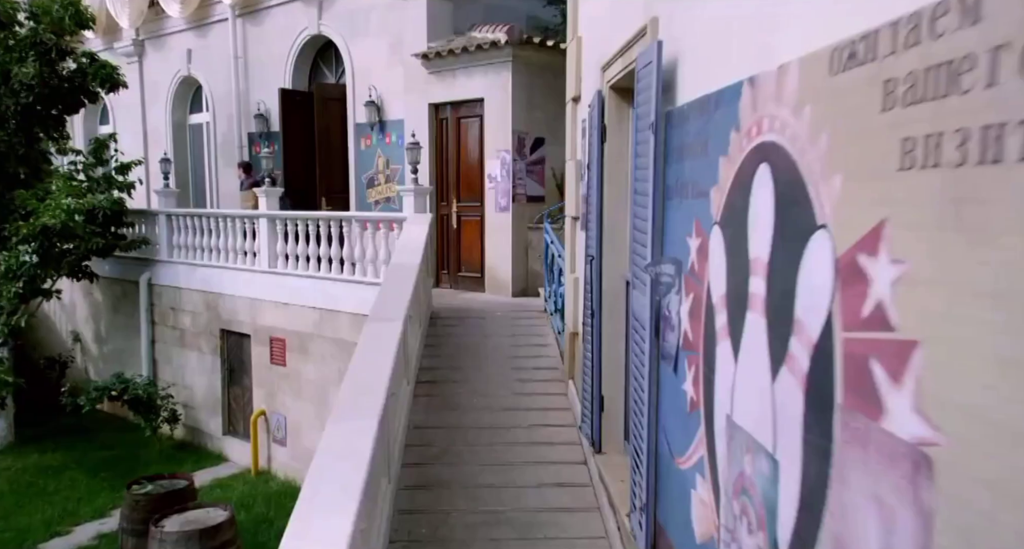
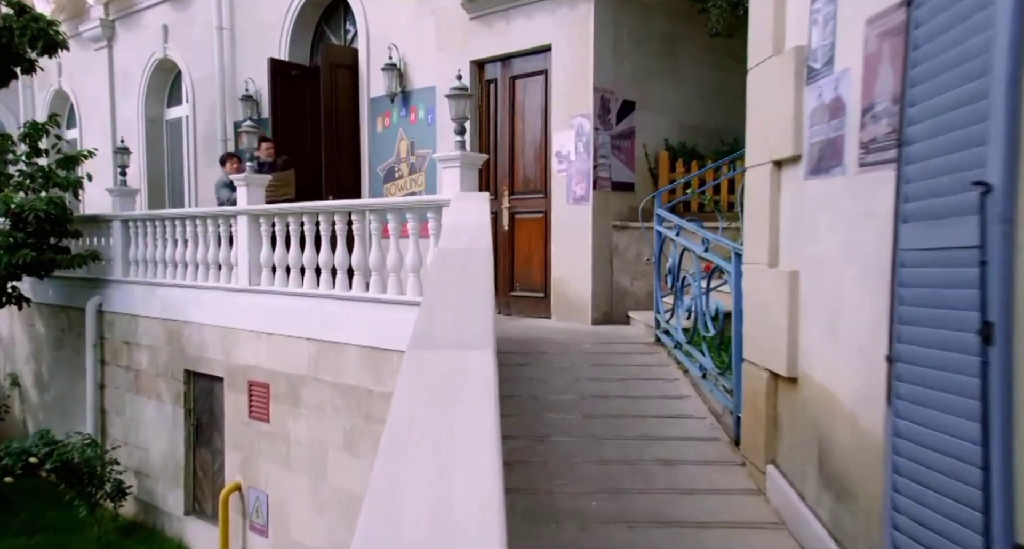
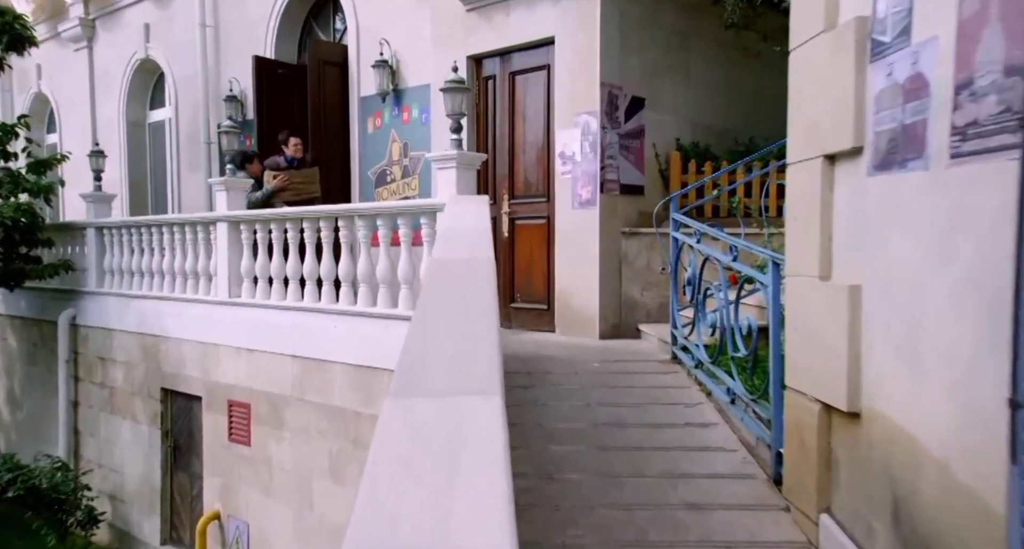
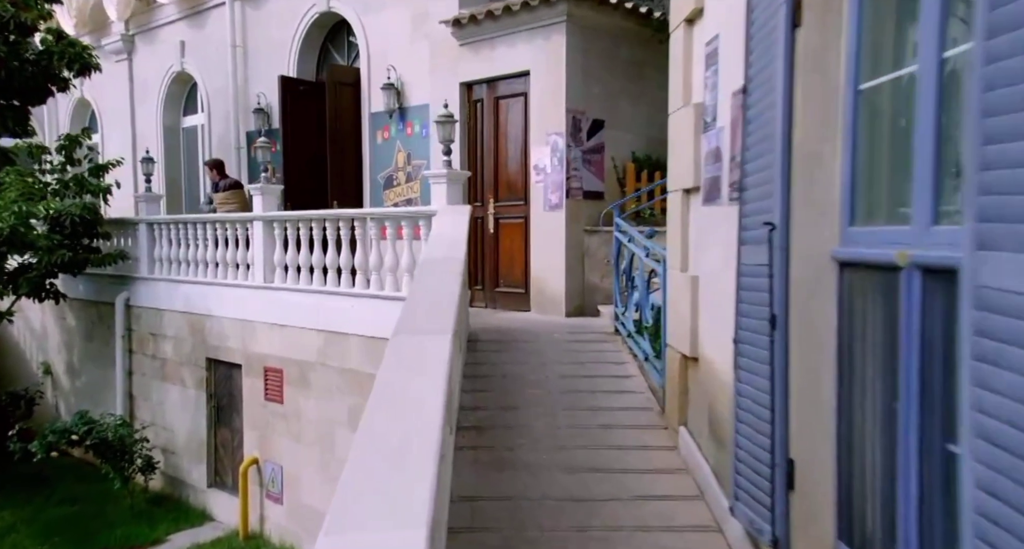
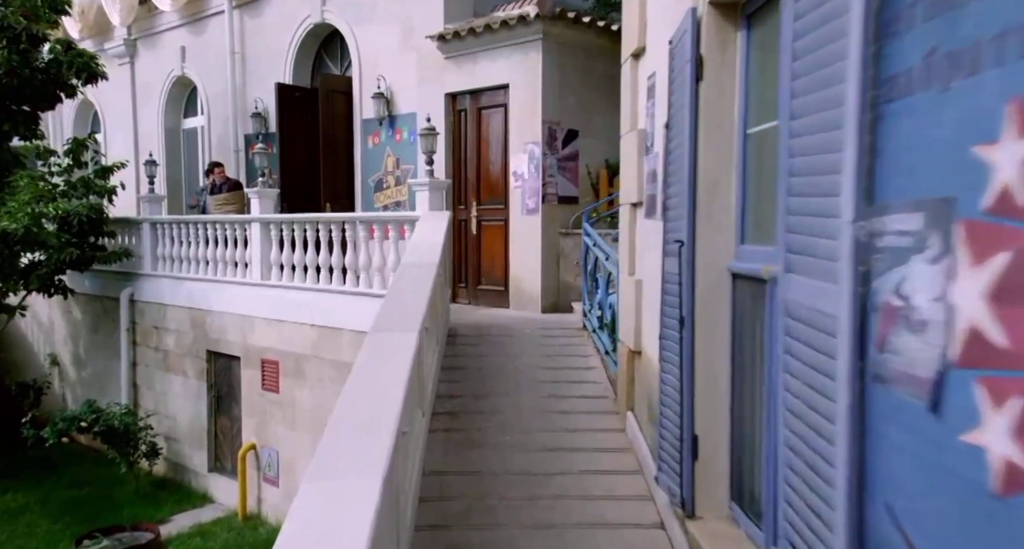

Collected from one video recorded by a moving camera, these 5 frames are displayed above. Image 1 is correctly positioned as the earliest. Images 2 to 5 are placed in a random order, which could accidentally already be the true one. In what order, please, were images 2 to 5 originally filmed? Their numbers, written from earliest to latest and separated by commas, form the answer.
5, 4, 2, 3
